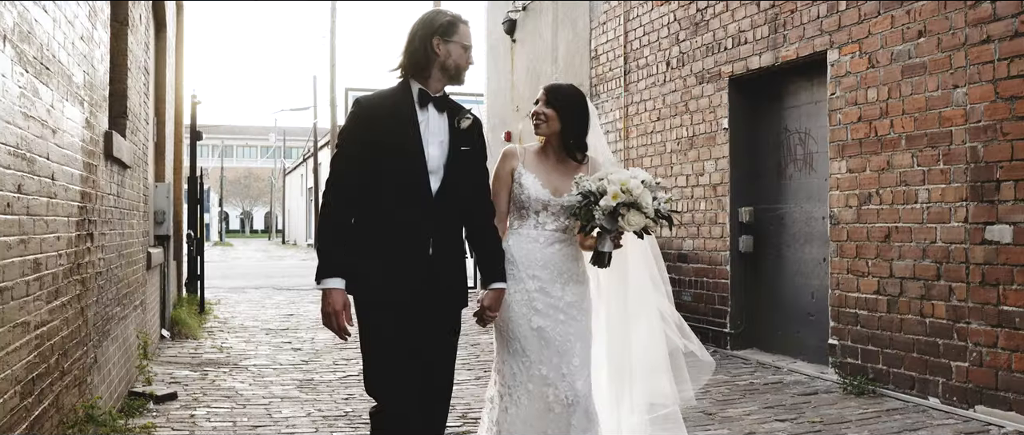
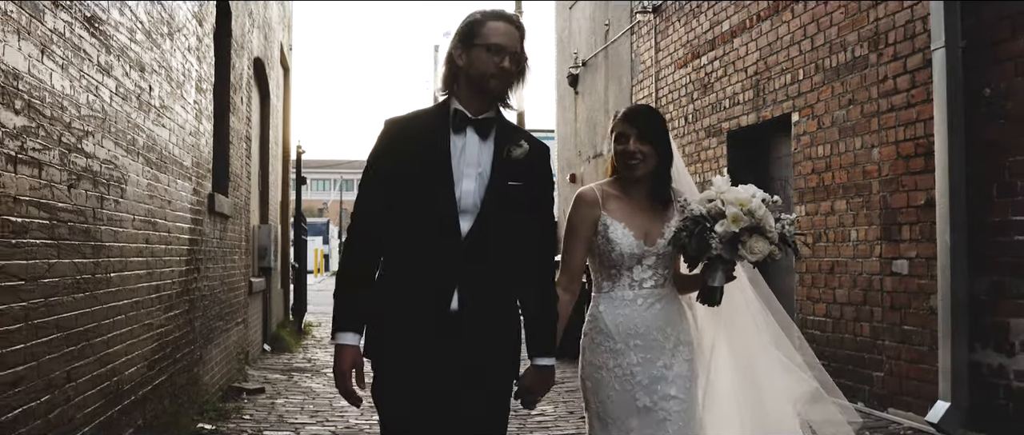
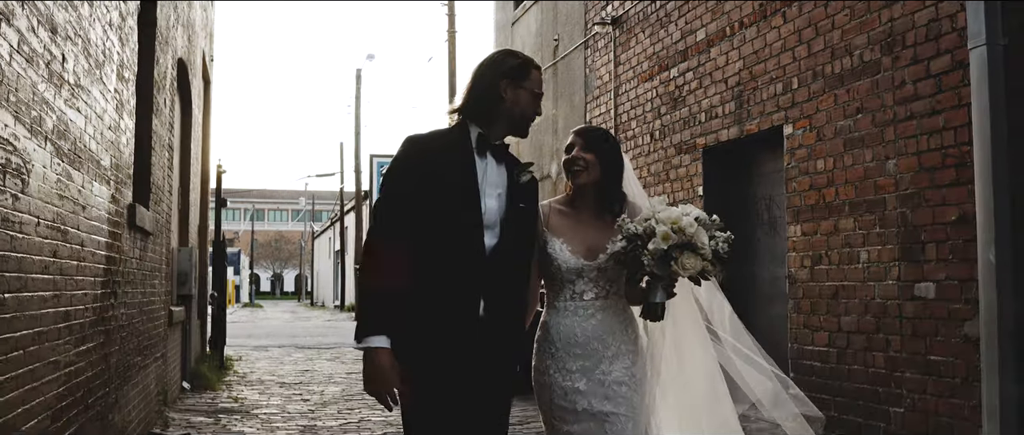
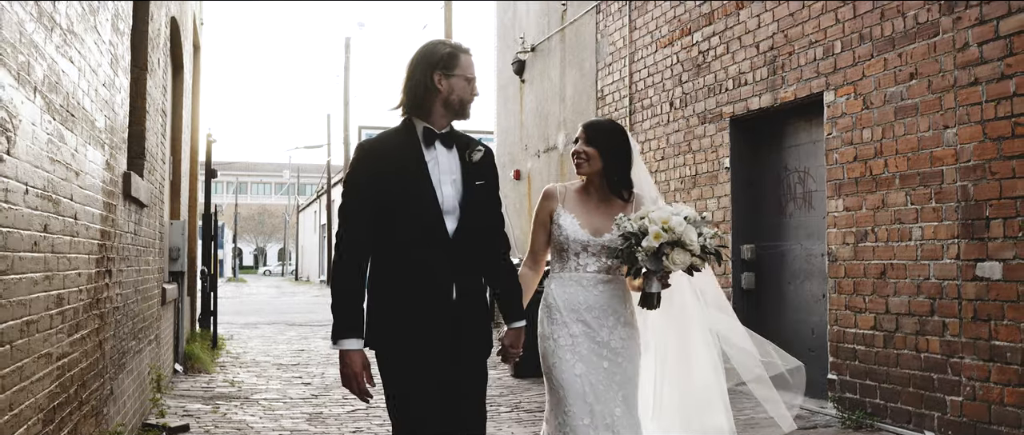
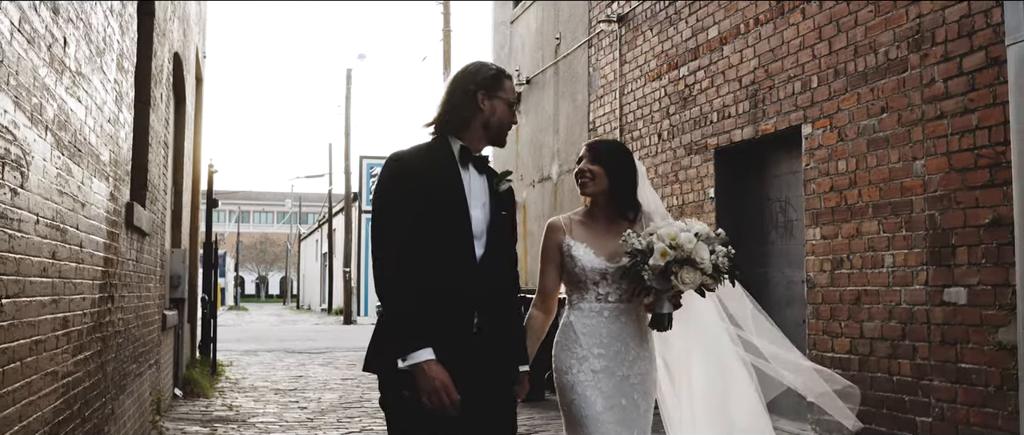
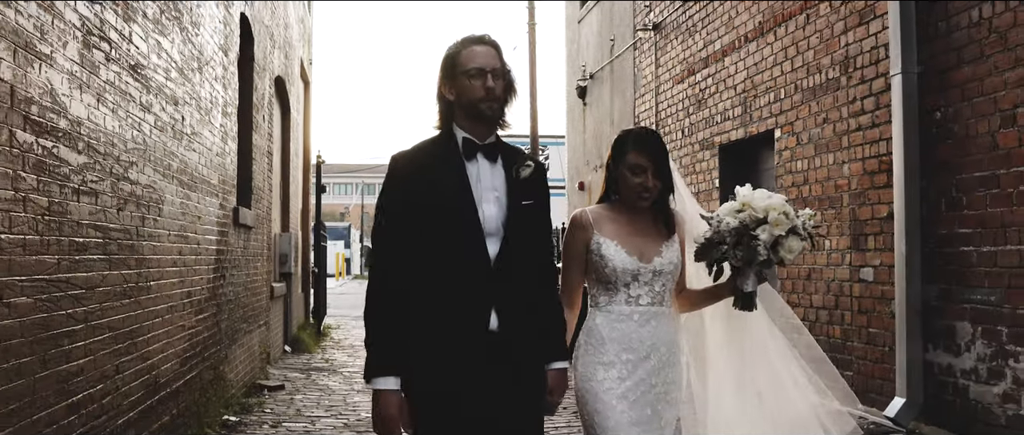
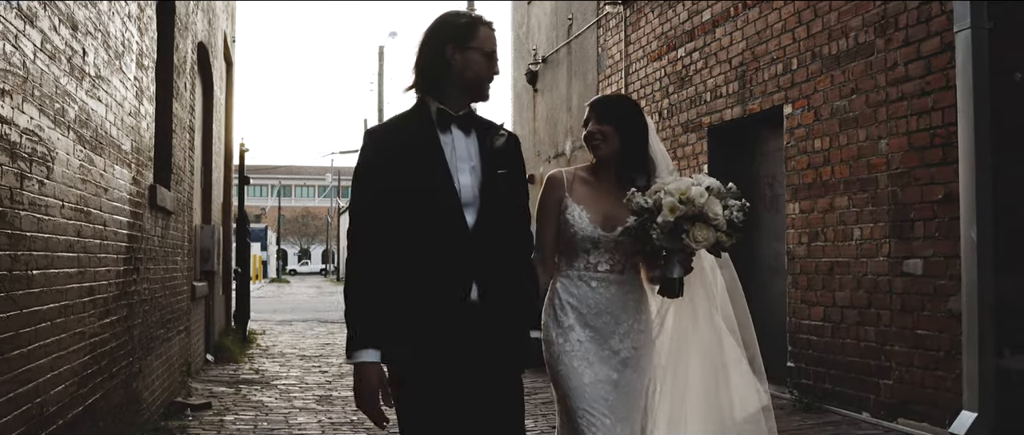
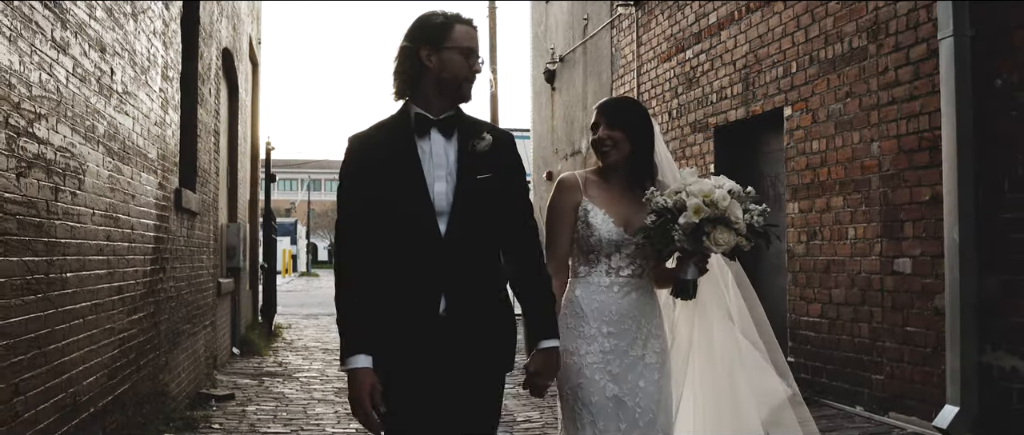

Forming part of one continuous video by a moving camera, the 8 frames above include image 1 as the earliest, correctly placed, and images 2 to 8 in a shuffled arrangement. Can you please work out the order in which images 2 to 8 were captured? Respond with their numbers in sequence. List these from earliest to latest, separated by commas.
4, 5, 3, 7, 8, 2, 6
